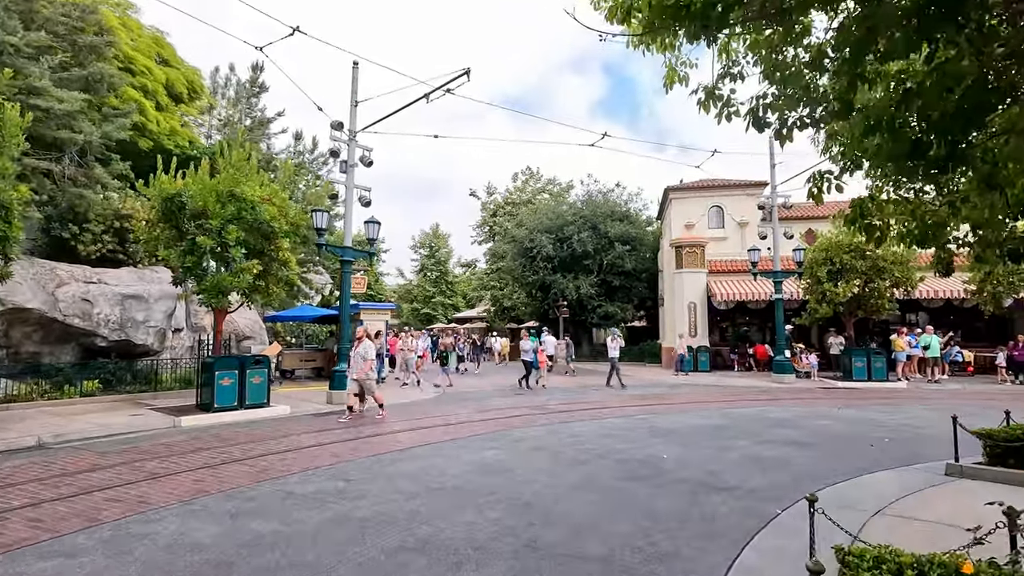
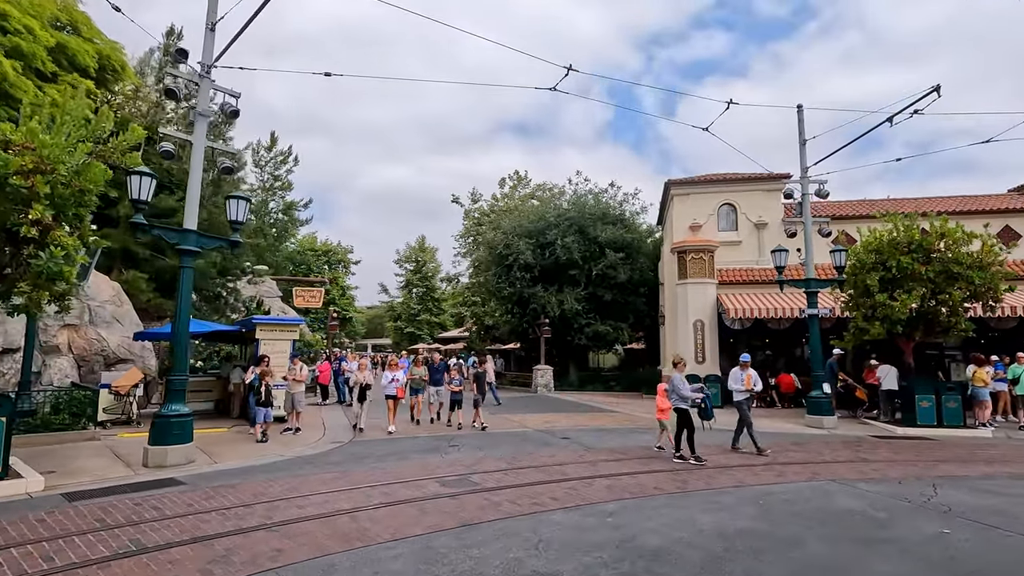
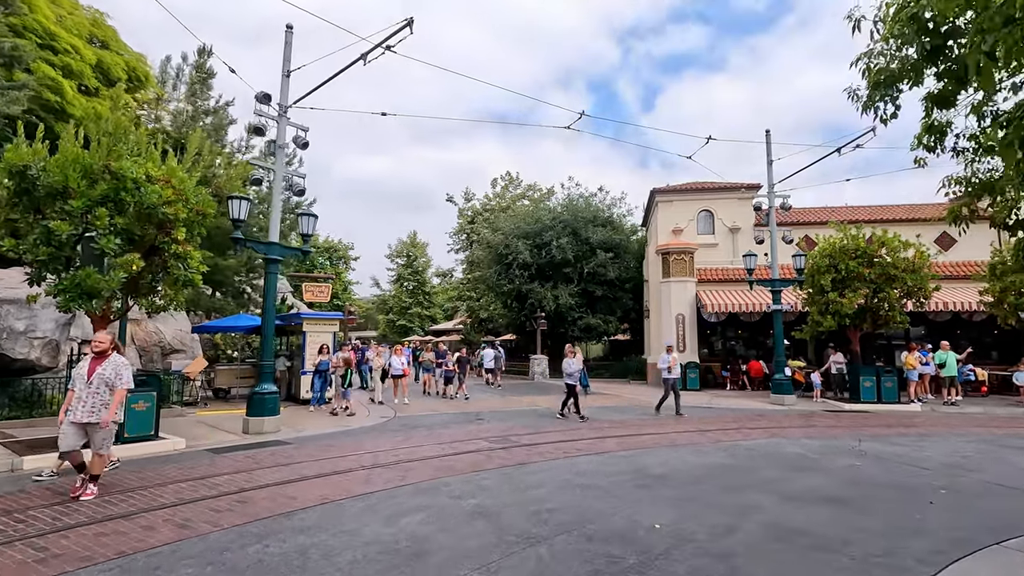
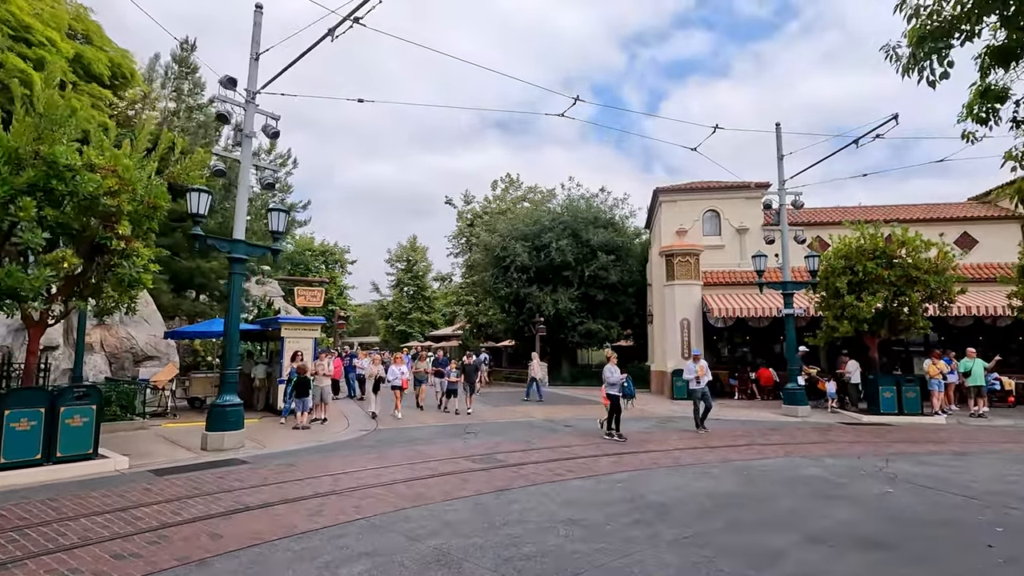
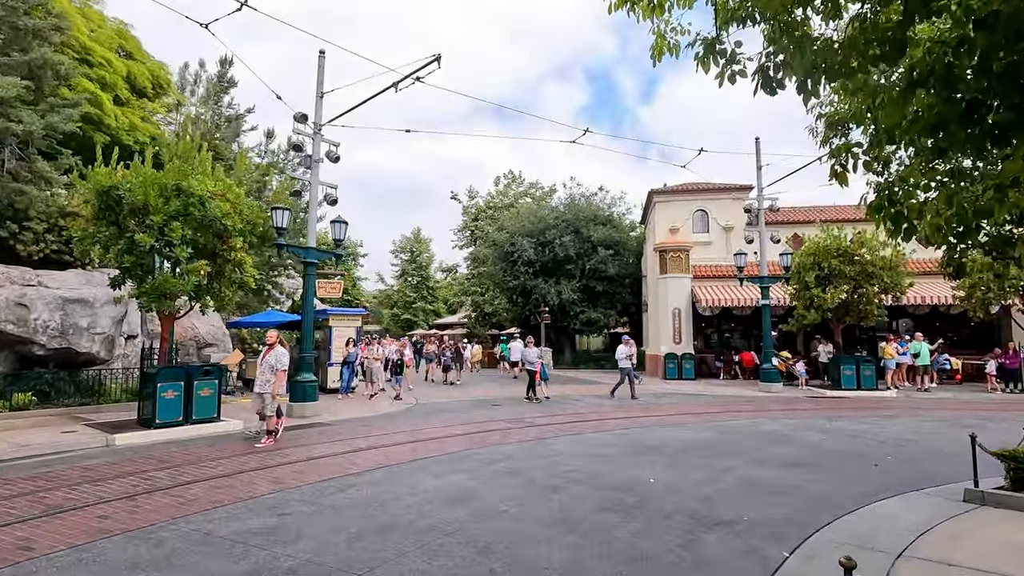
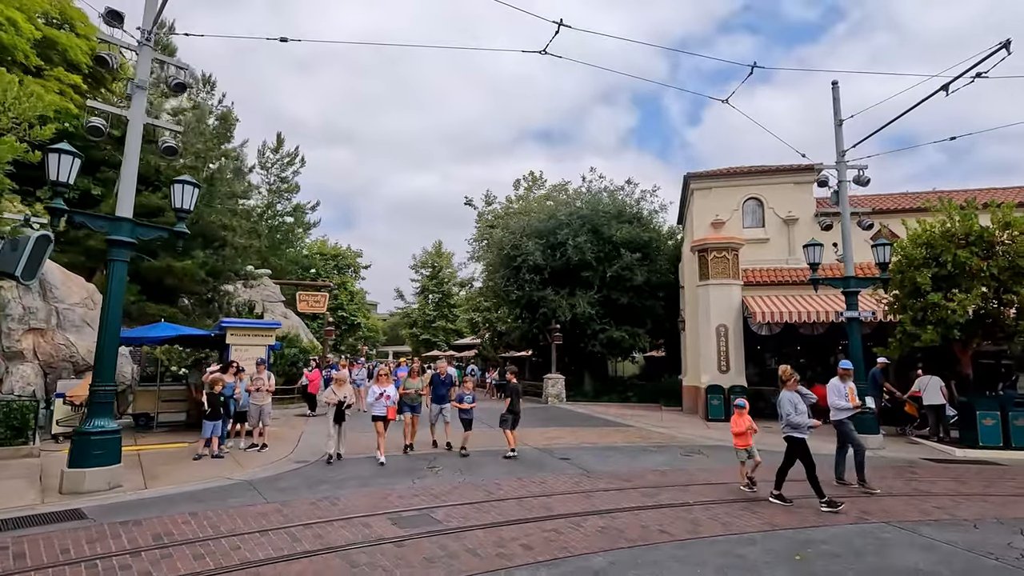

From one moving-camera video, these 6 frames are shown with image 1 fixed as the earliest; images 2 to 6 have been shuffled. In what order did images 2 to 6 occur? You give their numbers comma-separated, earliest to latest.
5, 3, 4, 2, 6
